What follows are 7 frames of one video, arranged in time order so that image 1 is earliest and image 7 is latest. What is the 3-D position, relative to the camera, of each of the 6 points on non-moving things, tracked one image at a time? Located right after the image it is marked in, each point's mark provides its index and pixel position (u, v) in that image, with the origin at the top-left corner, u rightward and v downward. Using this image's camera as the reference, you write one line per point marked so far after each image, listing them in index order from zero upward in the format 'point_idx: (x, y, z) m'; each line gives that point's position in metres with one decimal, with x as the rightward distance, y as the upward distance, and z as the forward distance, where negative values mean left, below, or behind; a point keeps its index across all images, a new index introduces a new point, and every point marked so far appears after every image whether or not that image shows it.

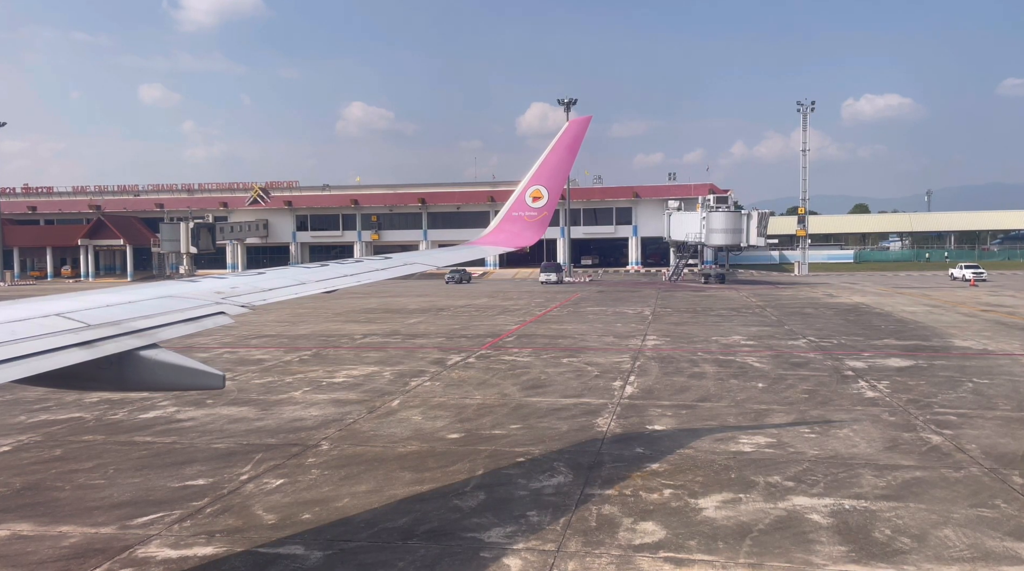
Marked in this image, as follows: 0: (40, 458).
0: (-6.5, -2.4, +11.9) m
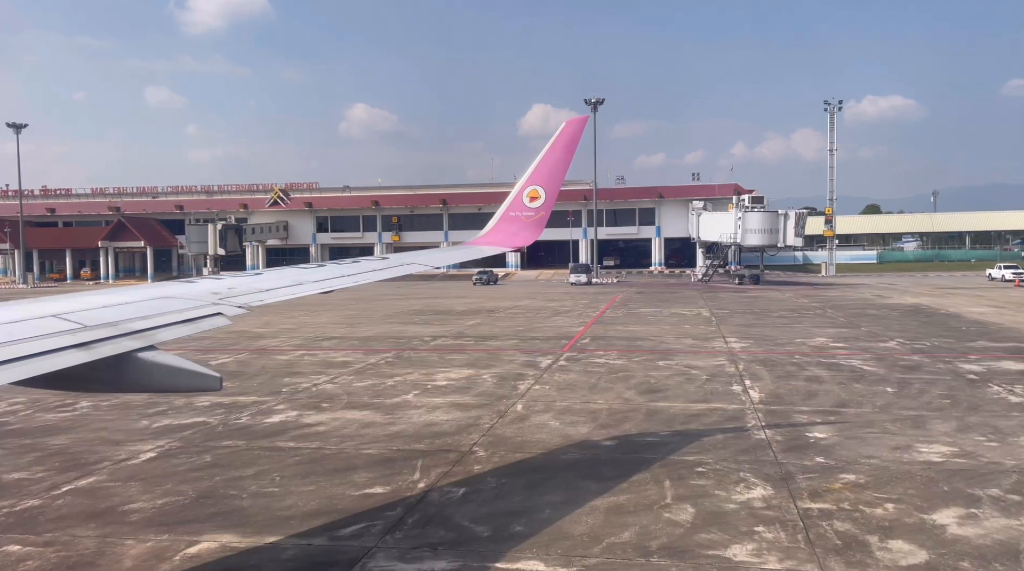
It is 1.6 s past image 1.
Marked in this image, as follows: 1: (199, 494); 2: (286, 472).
0: (-4.2, -2.4, +11.6) m
1: (-3.6, -2.4, +9.9) m
2: (-2.8, -2.4, +11.0) m
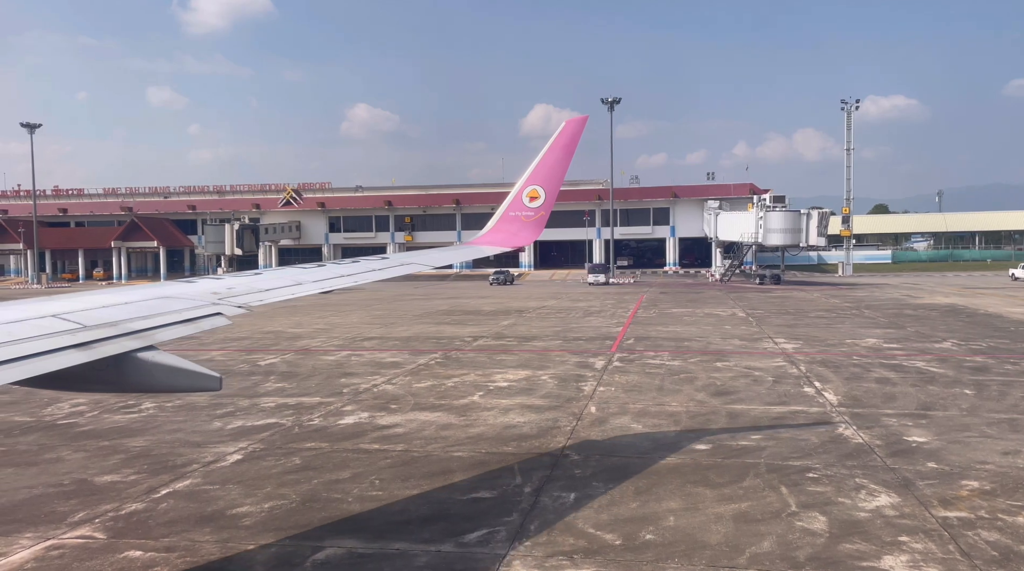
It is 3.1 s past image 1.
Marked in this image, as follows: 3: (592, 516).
0: (-3.0, -2.4, +11.4) m
1: (-2.3, -2.4, +9.7) m
2: (-1.6, -2.4, +10.8) m
3: (+0.8, -2.3, +8.7) m
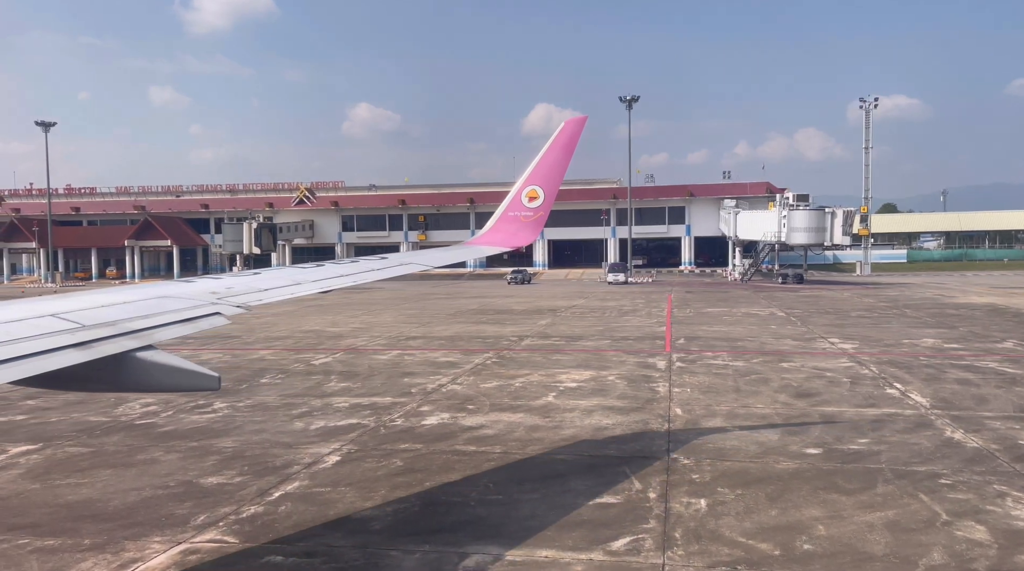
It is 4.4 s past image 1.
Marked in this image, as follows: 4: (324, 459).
0: (-1.6, -2.4, +11.2) m
1: (-1.0, -2.4, +9.4) m
2: (-0.2, -2.3, +10.5) m
3: (+2.1, -2.3, +8.4) m
4: (-2.6, -2.4, +12.0) m
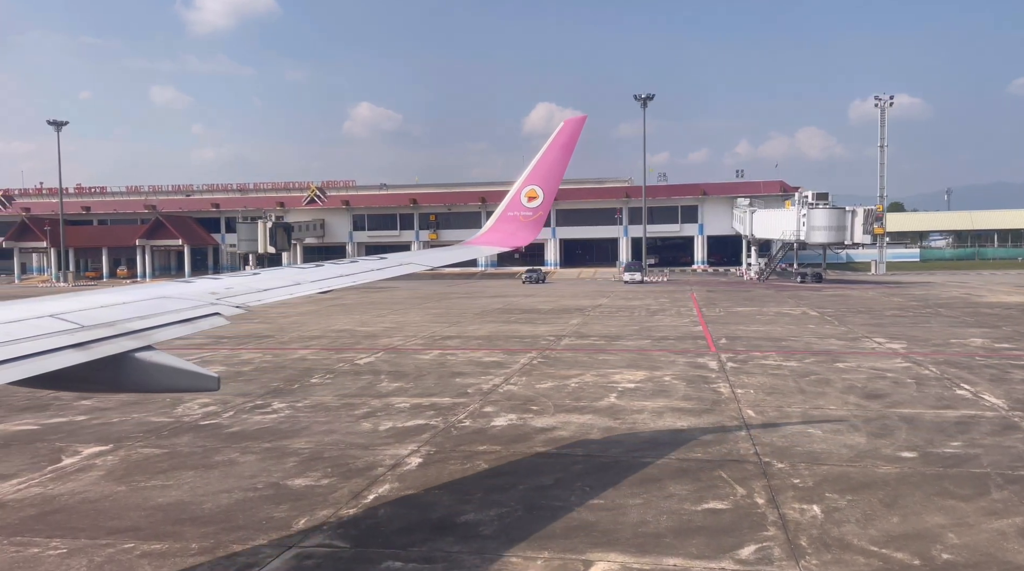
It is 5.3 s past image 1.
0: (-0.4, -2.4, +11.0) m
1: (+0.1, -2.4, +9.2) m
2: (+0.9, -2.3, +10.3) m
3: (+3.2, -2.3, +8.1) m
4: (-1.5, -2.4, +11.9) m
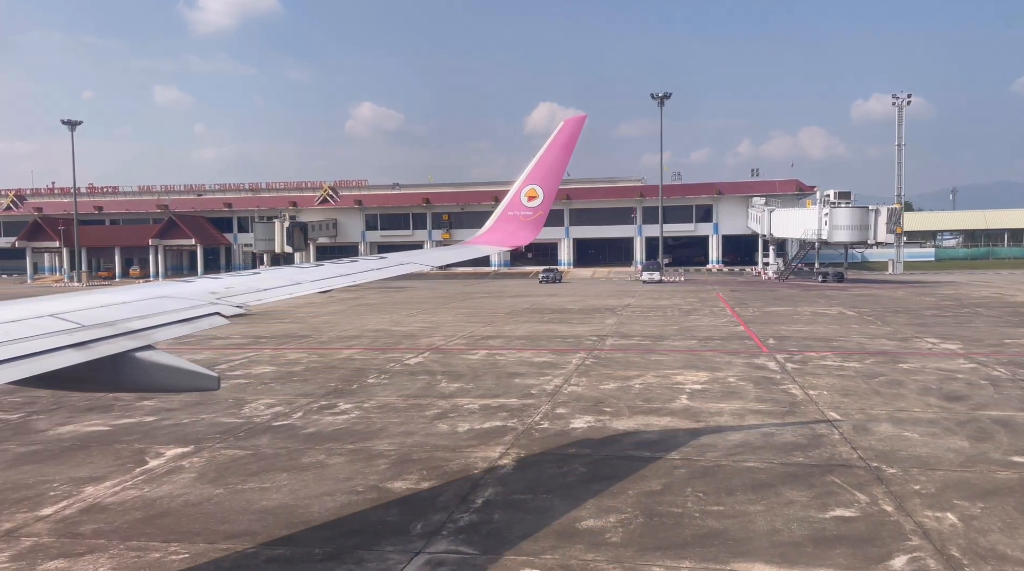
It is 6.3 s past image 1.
0: (+0.8, -2.4, +10.8) m
1: (+1.3, -2.4, +9.0) m
2: (+2.2, -2.3, +10.0) m
3: (+4.4, -2.3, +7.8) m
4: (-0.2, -2.4, +11.6) m
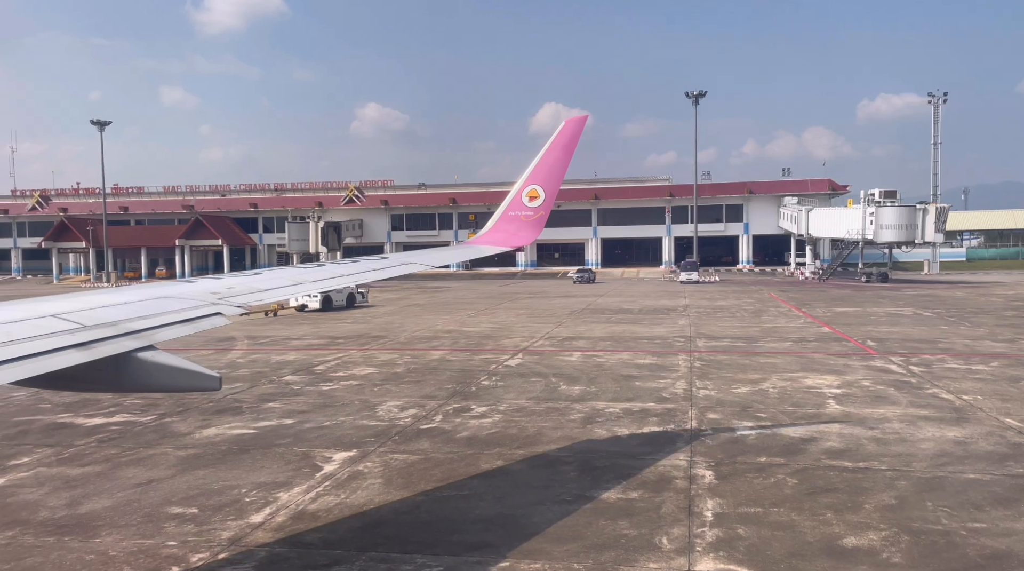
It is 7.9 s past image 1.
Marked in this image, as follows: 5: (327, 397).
0: (+3.3, -2.4, +10.2) m
1: (+3.8, -2.4, +8.4) m
2: (+4.6, -2.3, +9.5) m
3: (+6.8, -2.3, +7.1) m
4: (+2.4, -2.4, +11.1) m
5: (-4.3, -2.6, +19.9) m
